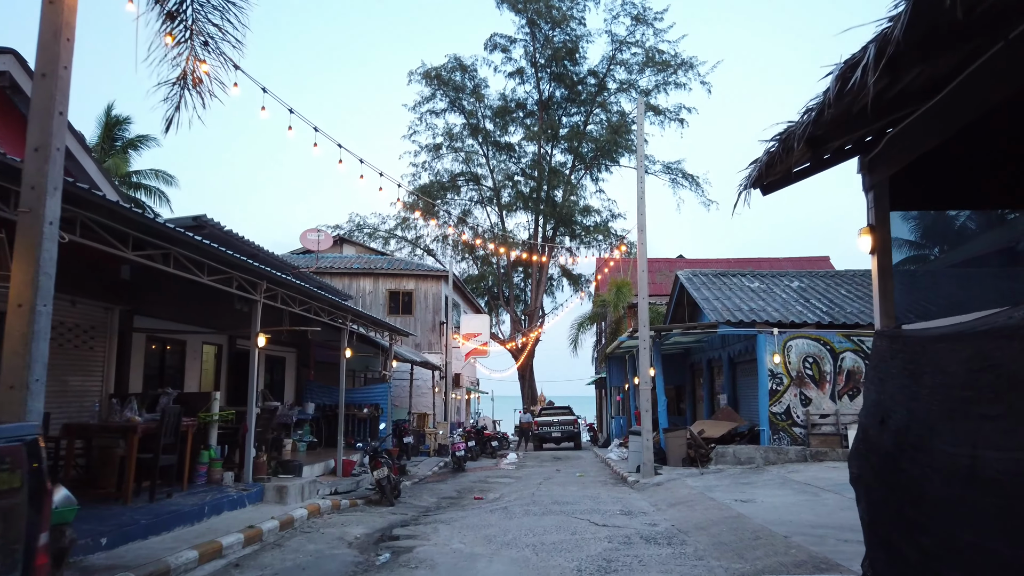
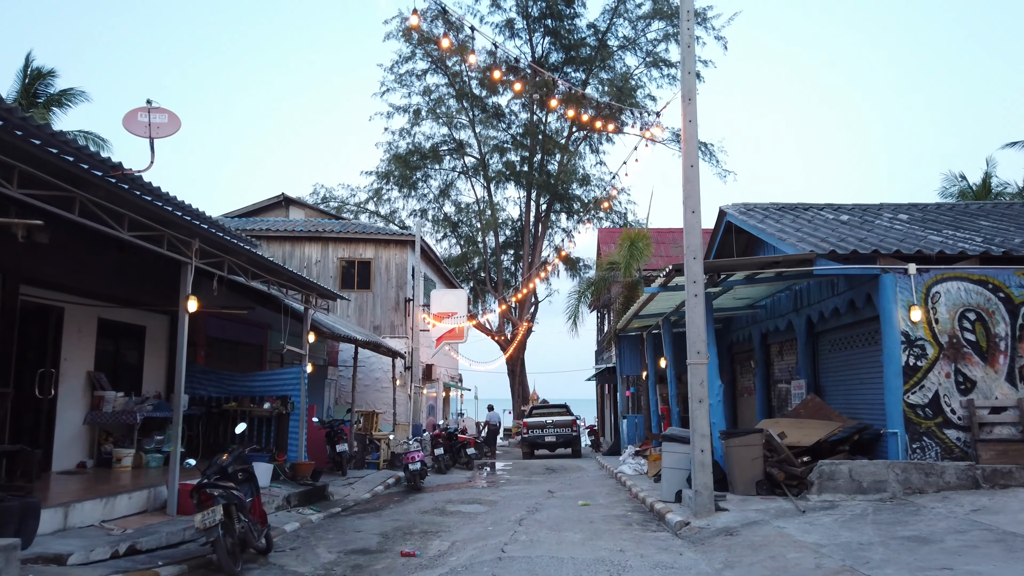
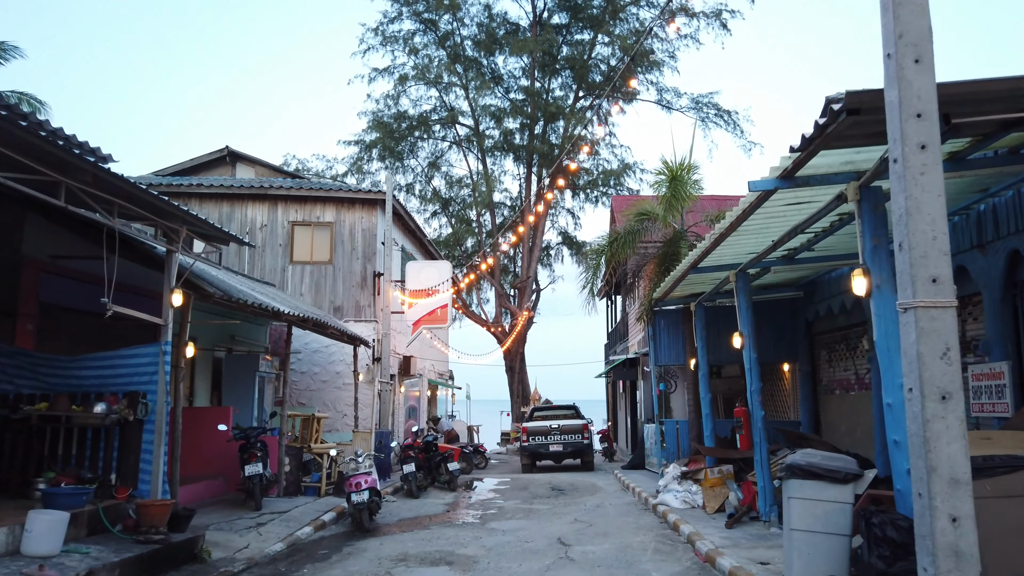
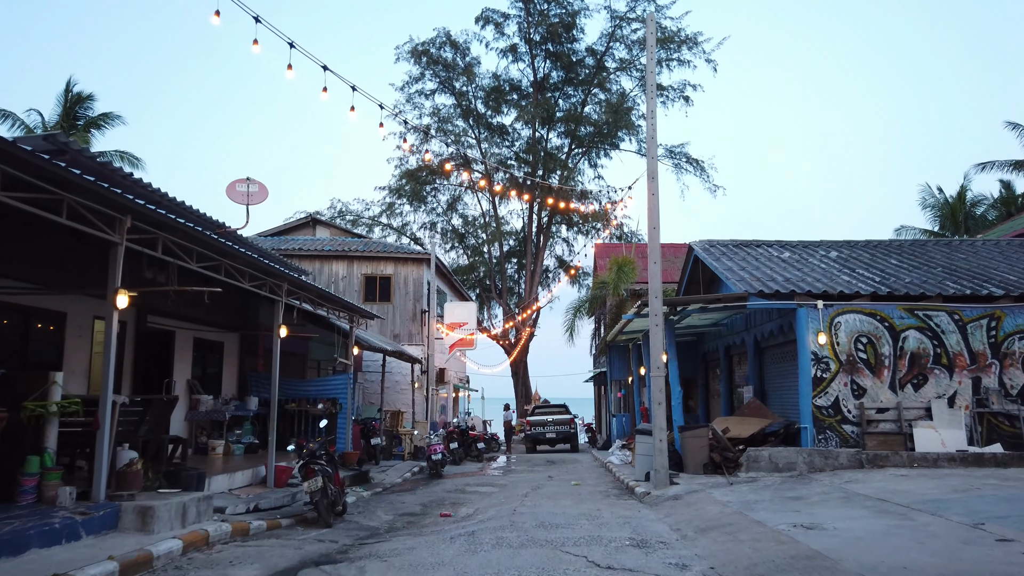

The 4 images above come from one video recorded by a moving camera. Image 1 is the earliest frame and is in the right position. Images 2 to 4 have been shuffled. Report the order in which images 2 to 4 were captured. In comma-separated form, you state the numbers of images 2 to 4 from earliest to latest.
4, 2, 3
